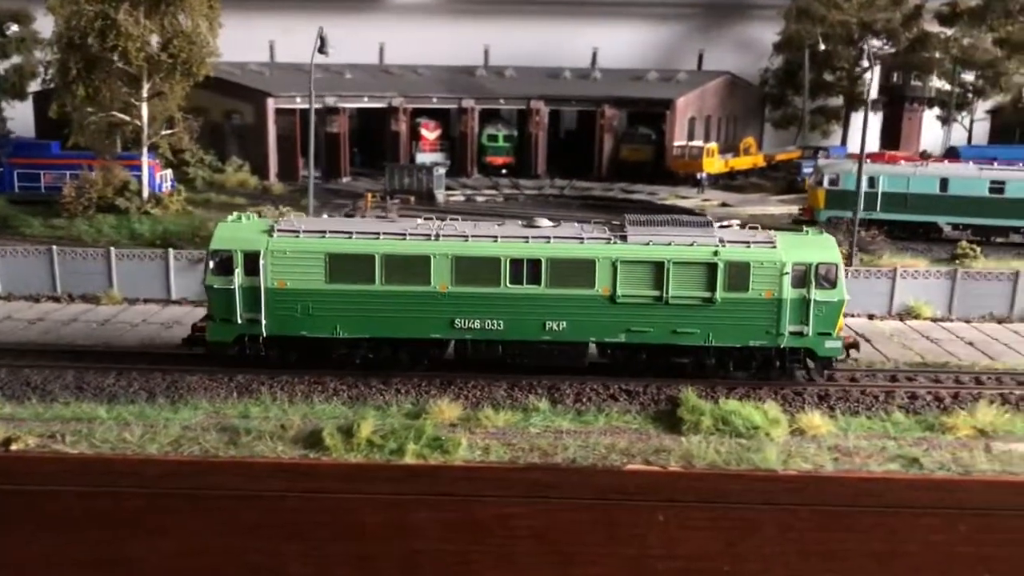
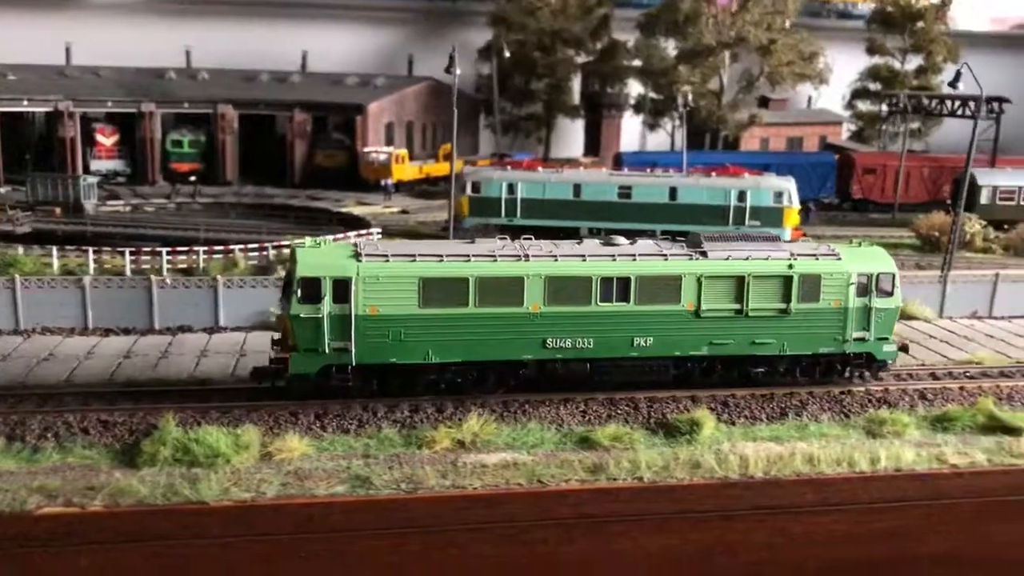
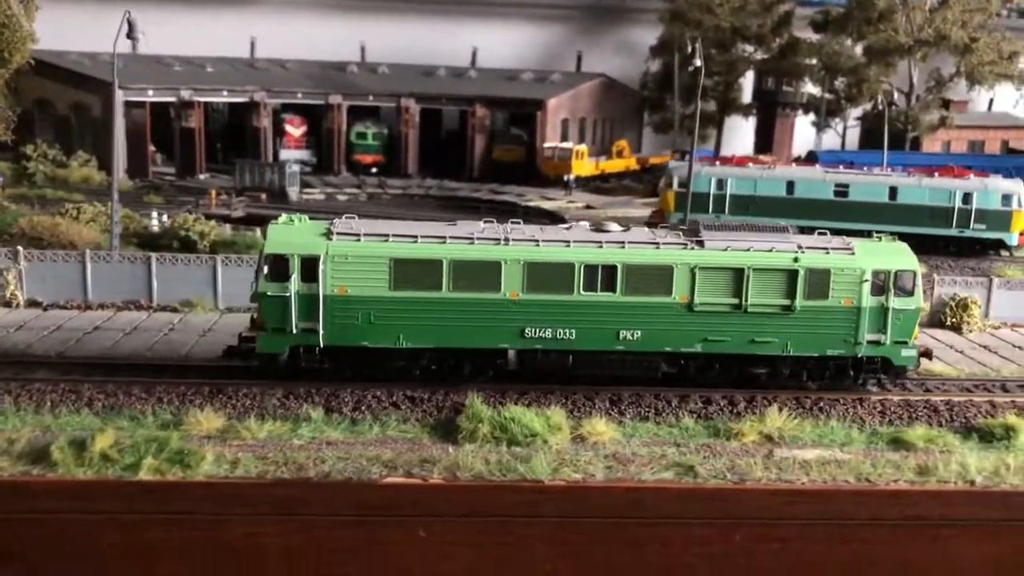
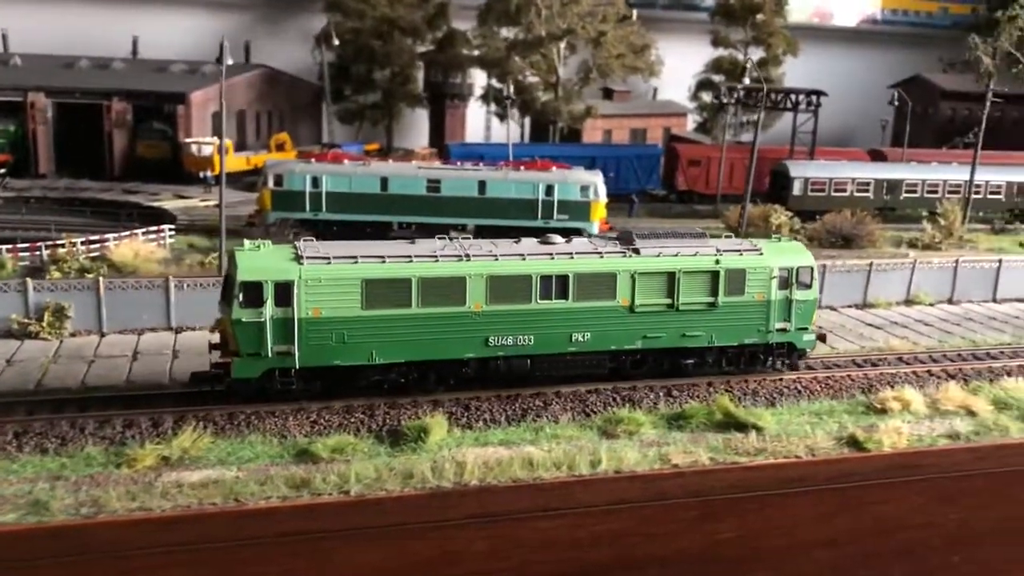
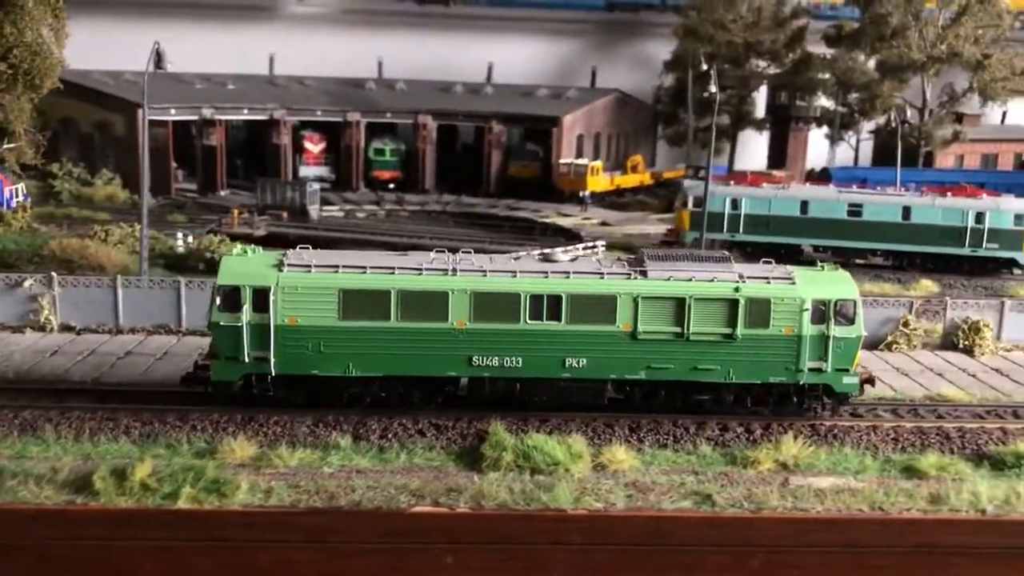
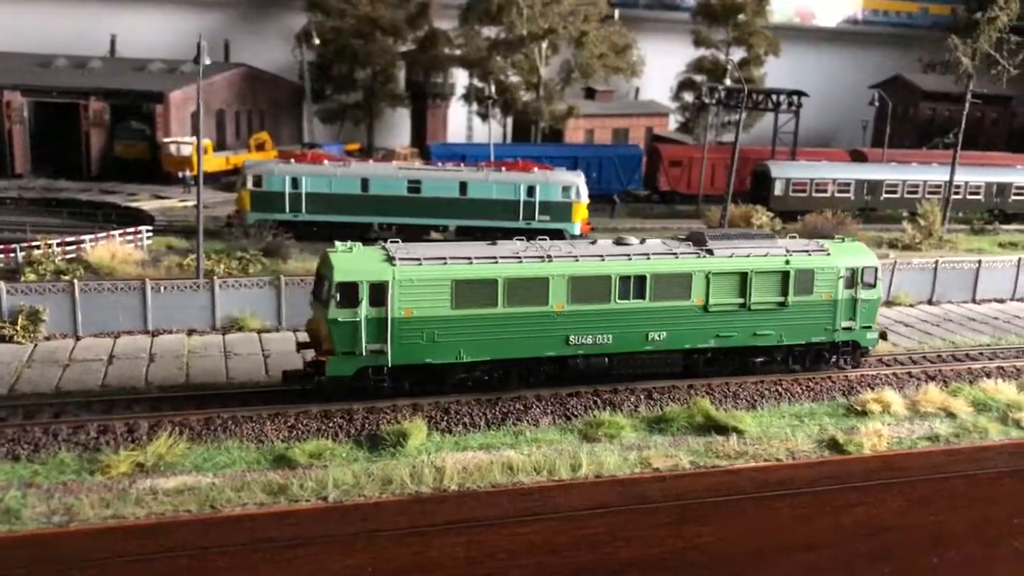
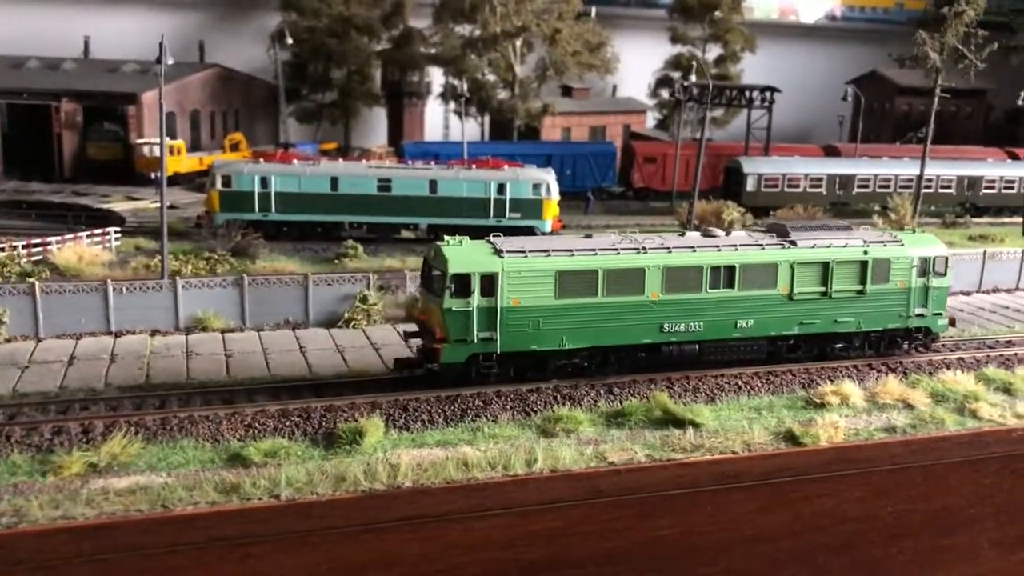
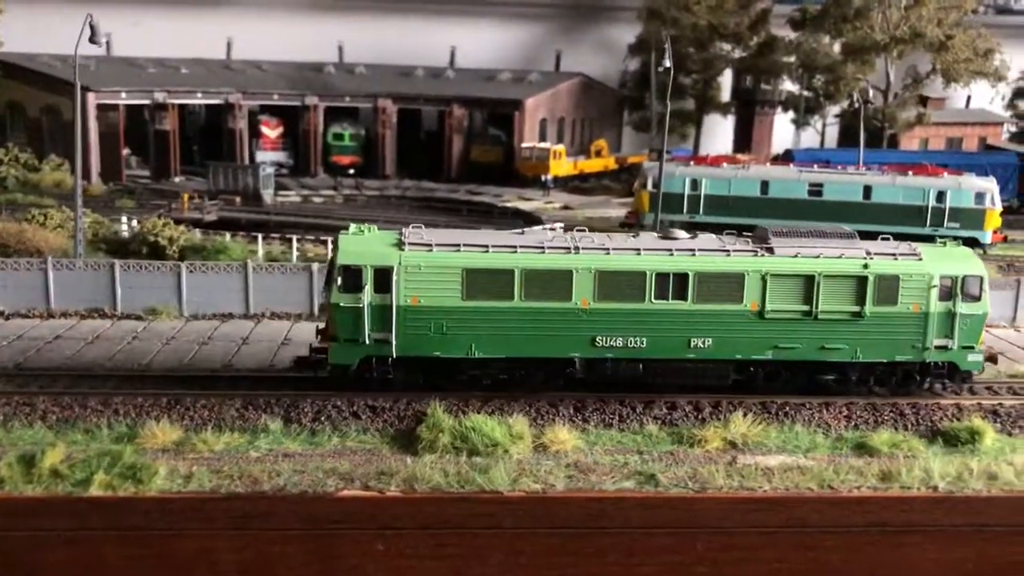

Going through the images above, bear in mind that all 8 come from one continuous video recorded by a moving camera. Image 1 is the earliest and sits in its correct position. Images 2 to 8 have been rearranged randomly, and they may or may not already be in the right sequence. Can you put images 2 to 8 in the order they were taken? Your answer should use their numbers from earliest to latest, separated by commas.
5, 3, 8, 2, 4, 6, 7
